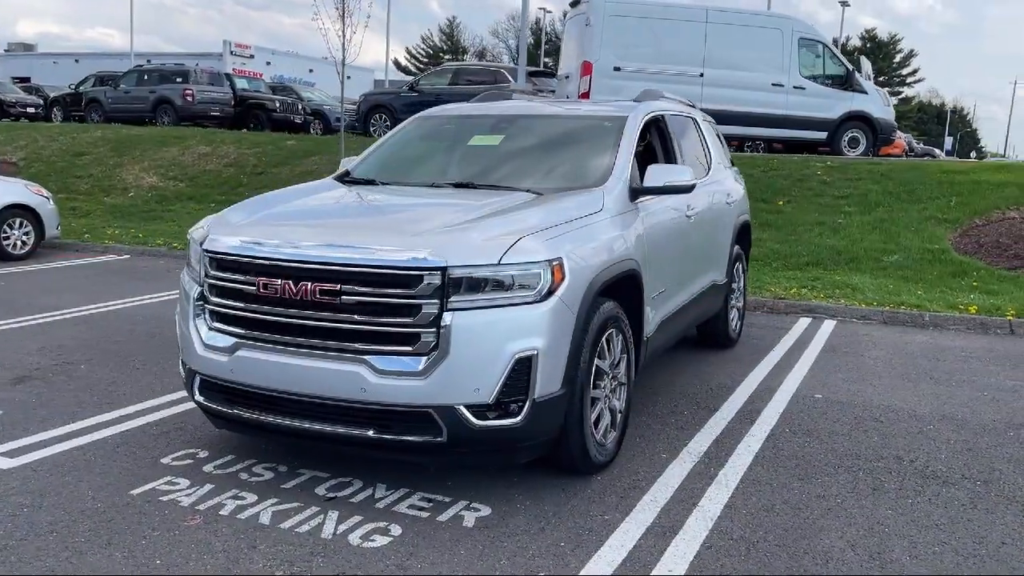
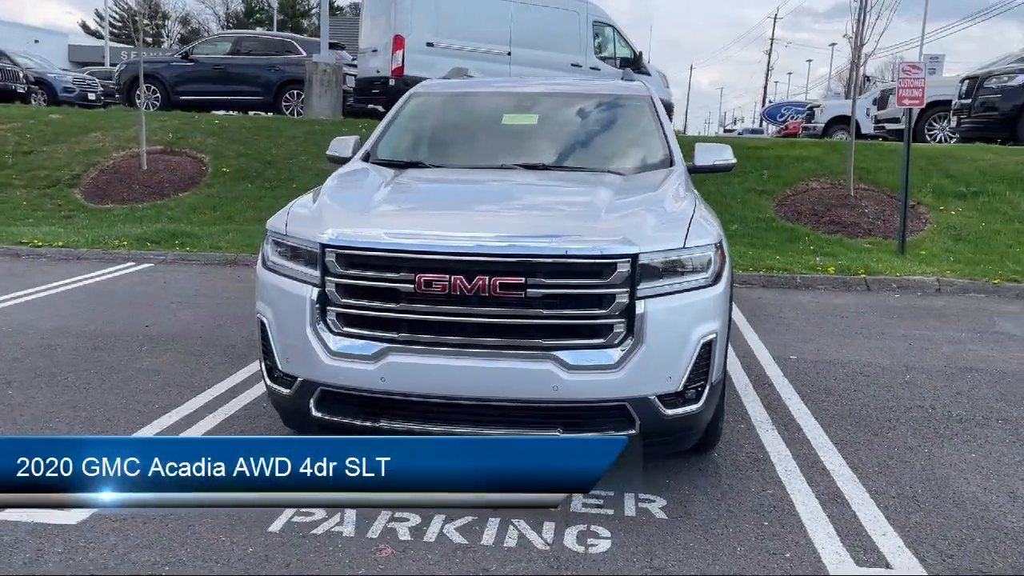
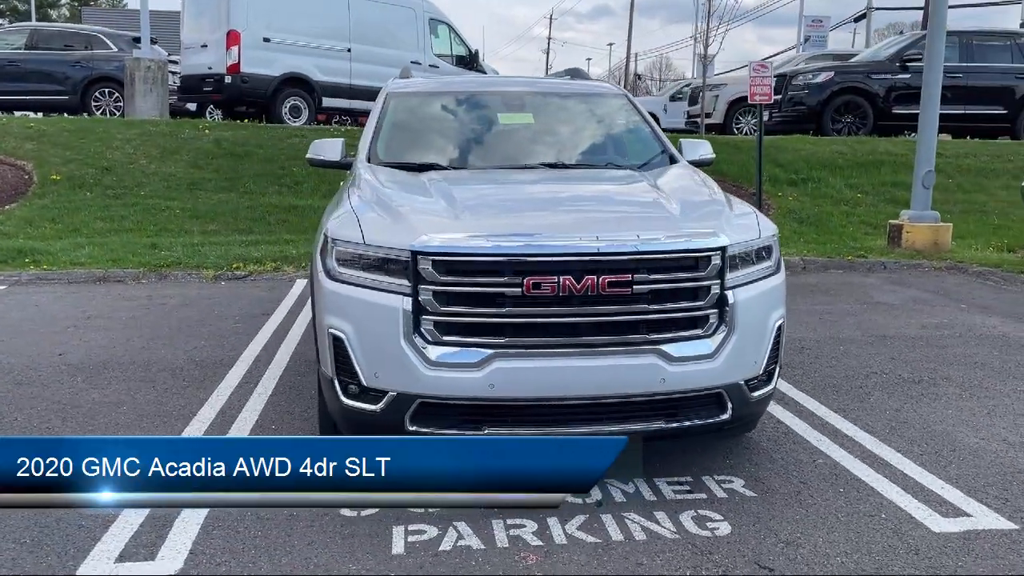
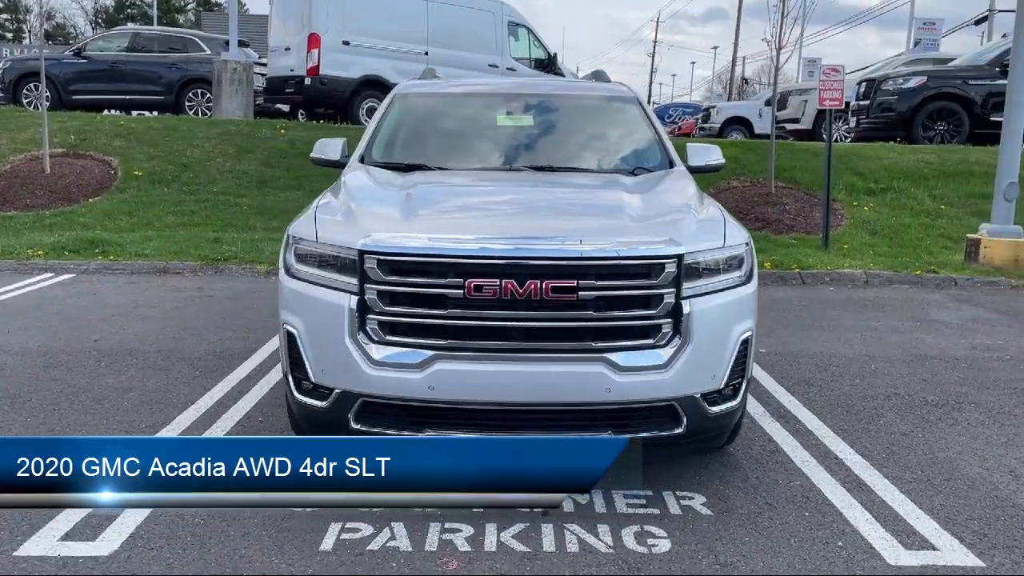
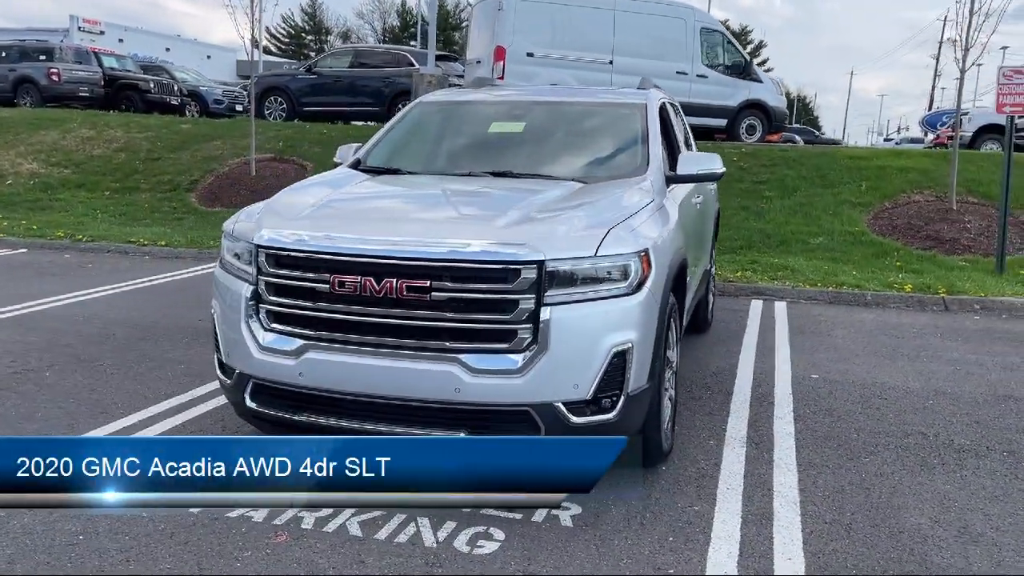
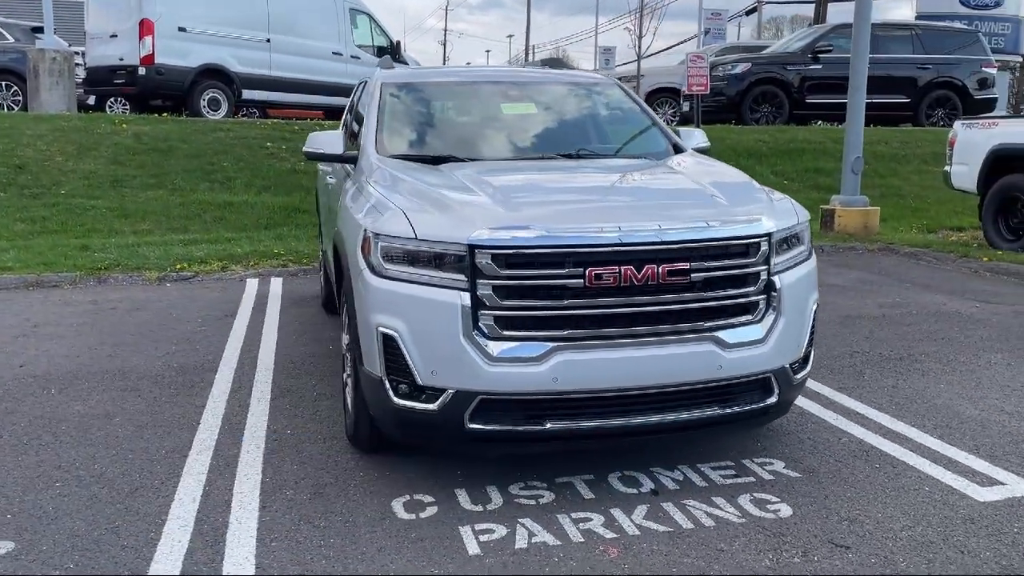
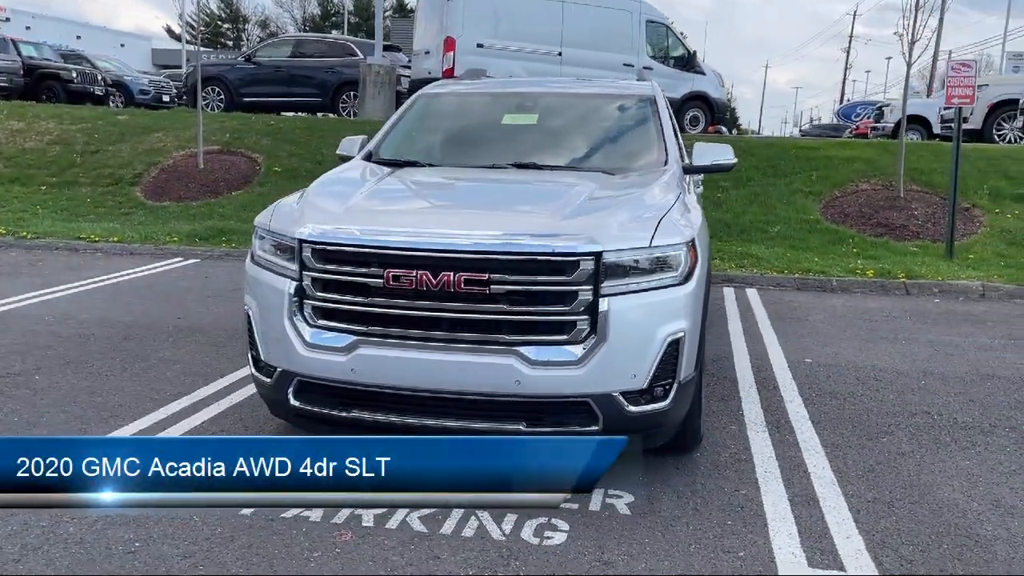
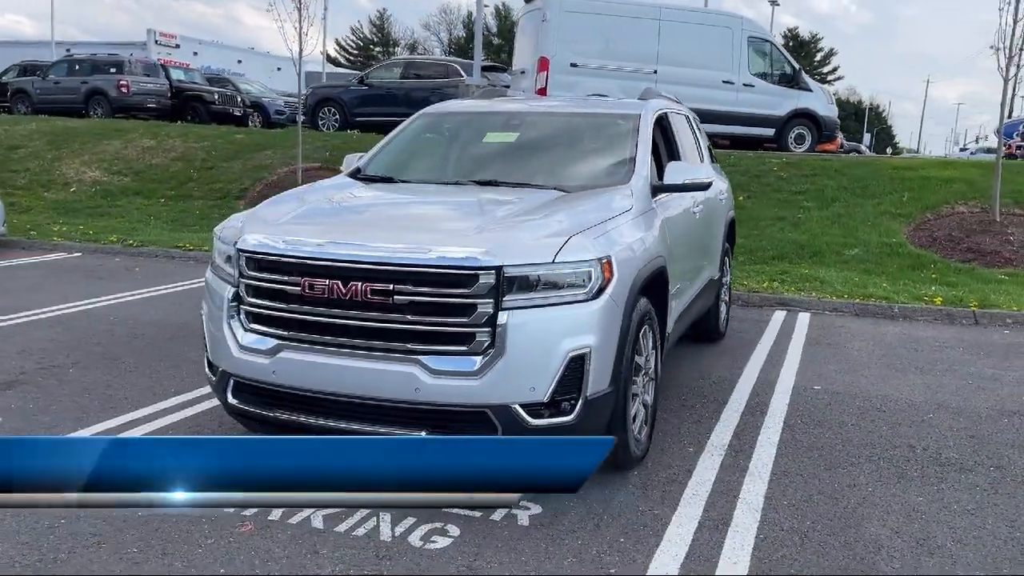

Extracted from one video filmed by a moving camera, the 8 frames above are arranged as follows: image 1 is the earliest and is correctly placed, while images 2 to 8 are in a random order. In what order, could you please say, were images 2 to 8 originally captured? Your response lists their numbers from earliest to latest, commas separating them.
8, 5, 7, 2, 4, 3, 6
